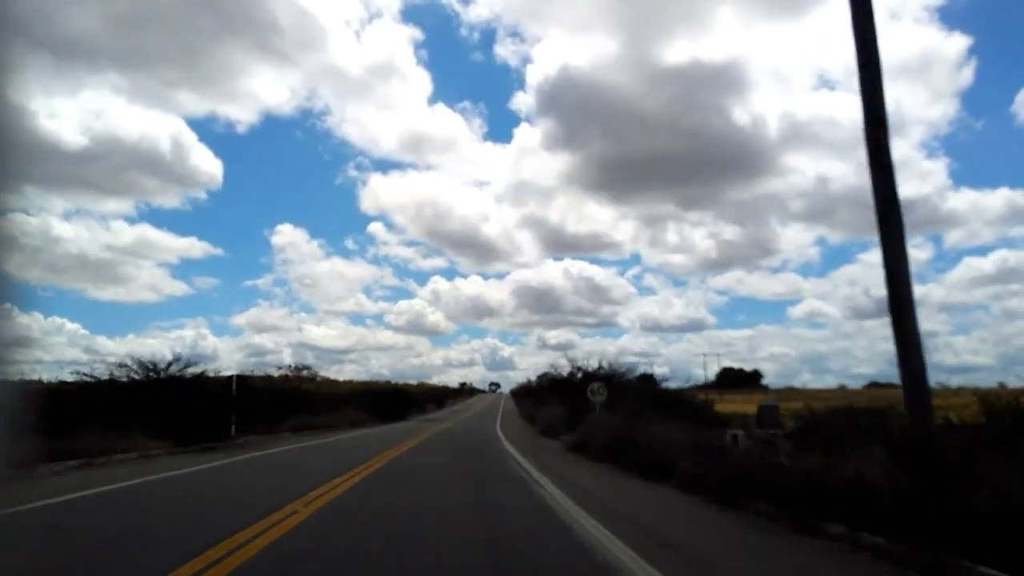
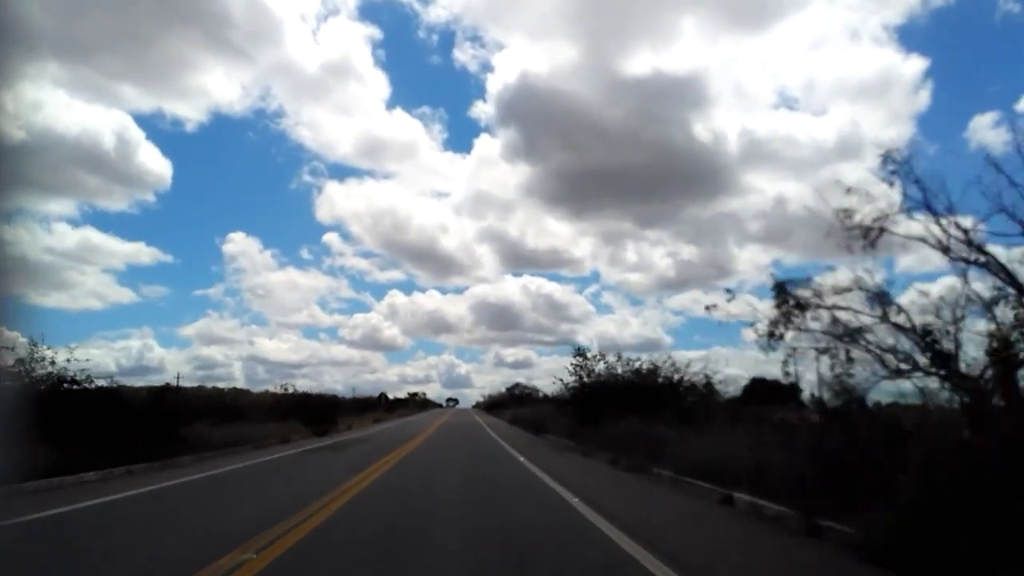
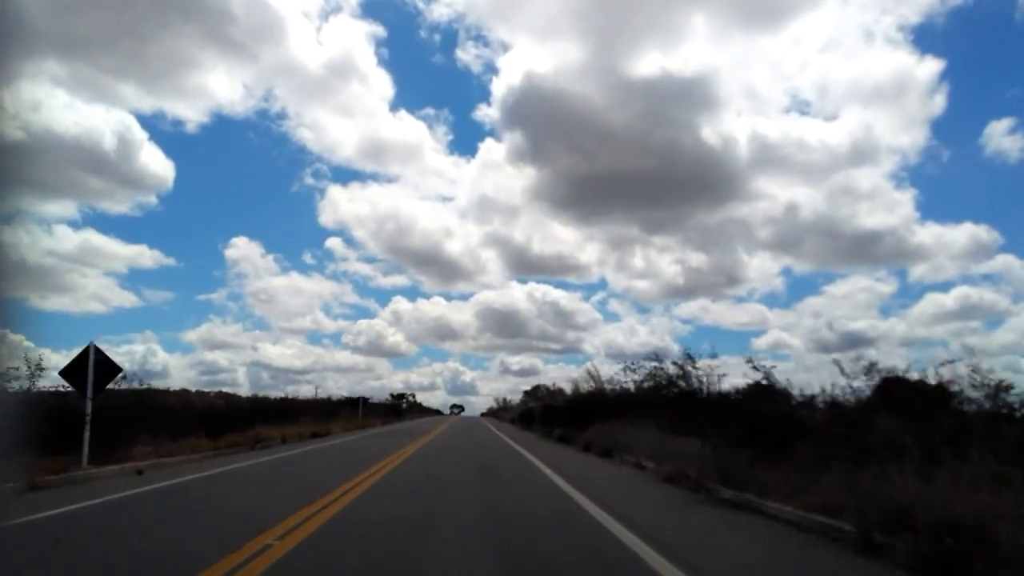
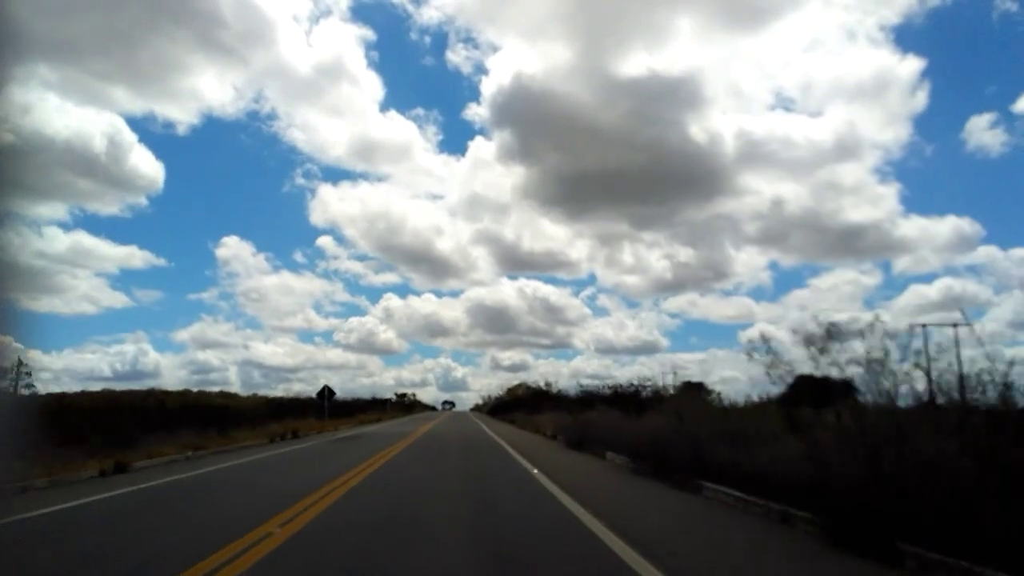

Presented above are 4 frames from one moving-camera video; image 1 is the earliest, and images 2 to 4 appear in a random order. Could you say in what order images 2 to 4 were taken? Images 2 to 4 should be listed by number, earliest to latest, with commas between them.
2, 4, 3
